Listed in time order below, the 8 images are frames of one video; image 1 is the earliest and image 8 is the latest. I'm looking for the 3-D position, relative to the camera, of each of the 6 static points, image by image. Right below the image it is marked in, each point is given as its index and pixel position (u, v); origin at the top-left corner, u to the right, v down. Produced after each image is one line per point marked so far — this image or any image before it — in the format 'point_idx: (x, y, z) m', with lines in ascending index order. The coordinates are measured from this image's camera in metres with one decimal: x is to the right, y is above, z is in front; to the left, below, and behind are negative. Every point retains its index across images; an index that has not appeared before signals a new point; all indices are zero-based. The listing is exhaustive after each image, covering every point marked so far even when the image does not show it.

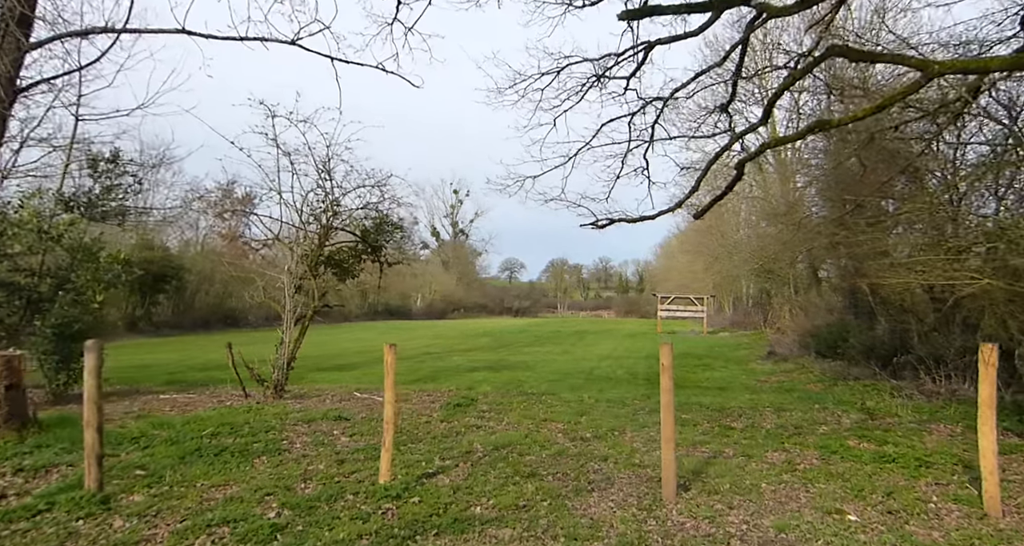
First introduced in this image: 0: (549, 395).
0: (+0.6, -2.0, +10.7) m
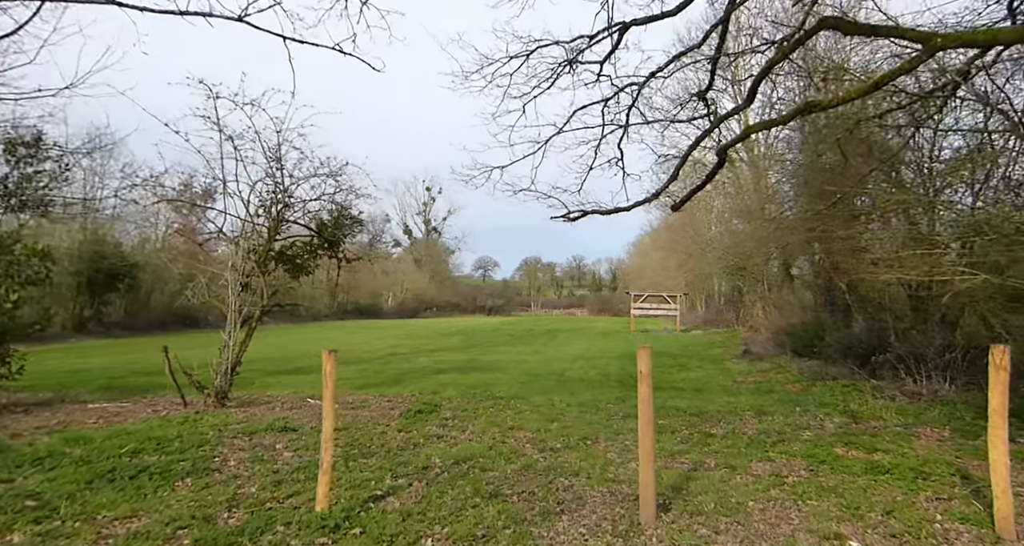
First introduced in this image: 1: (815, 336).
0: (+0.1, -1.9, +10.2) m
1: (+7.1, -1.5, +16.0) m
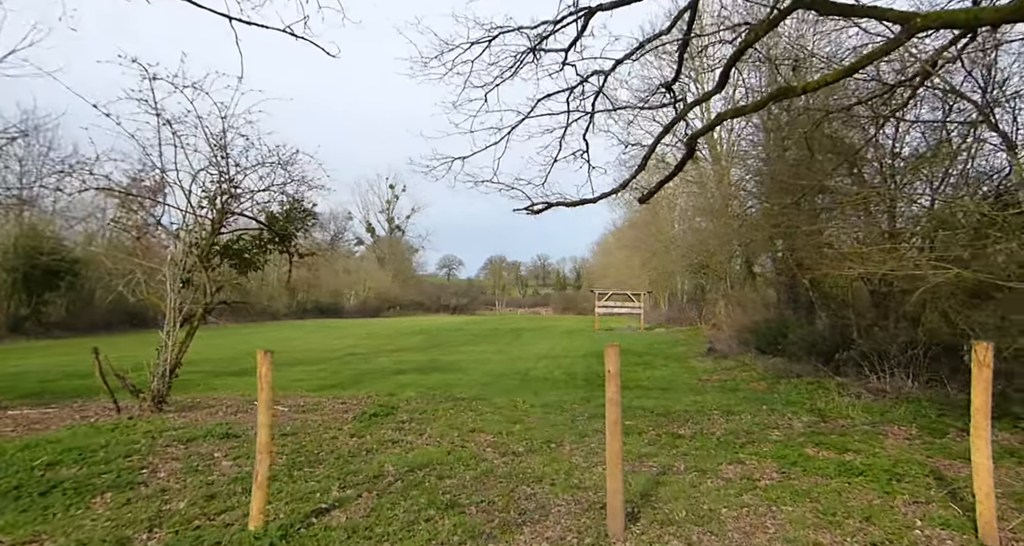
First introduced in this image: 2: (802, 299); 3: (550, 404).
0: (-0.5, -1.8, +9.8) m
1: (+6.3, -1.4, +16.0) m
2: (+6.2, -0.5, +15.0) m
3: (+0.5, -1.8, +9.3) m
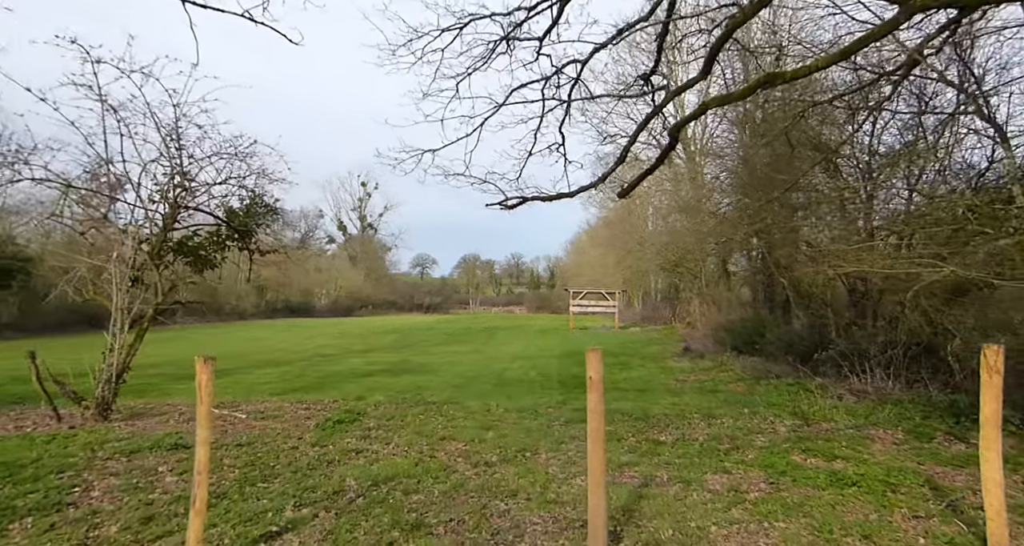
0: (-0.9, -1.8, +9.4) m
1: (+5.6, -1.4, +15.8) m
2: (+5.6, -0.5, +14.9) m
3: (+0.2, -1.8, +8.9) m
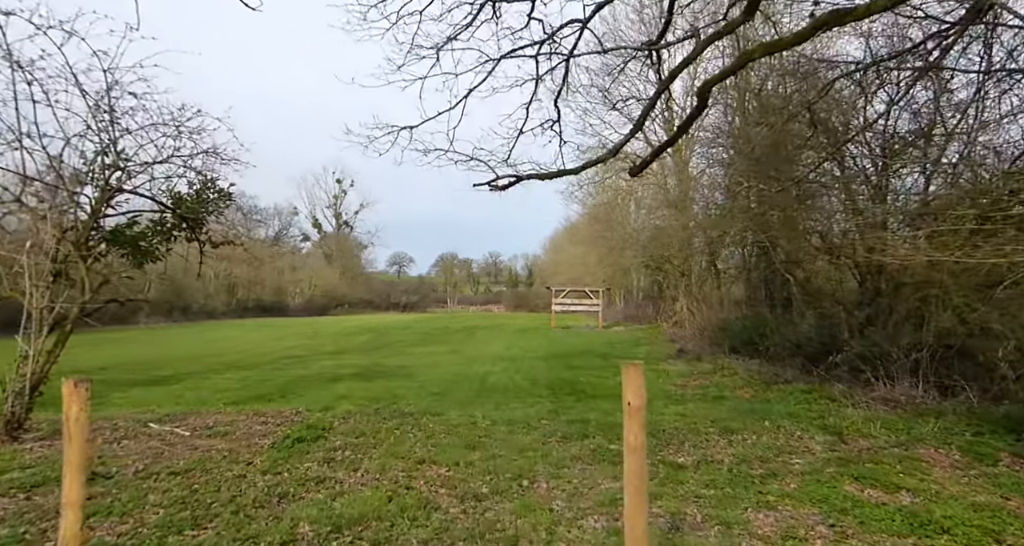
0: (-1.0, -1.8, +8.3) m
1: (+5.3, -1.3, +14.9) m
2: (+5.3, -0.4, +14.0) m
3: (0.0, -1.7, +7.9) m
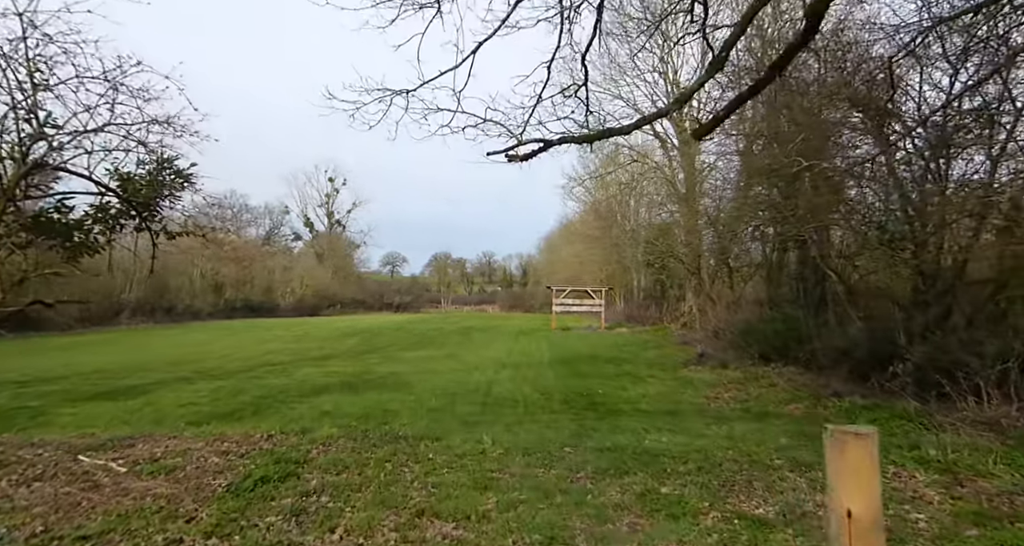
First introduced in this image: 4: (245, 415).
0: (-0.9, -1.7, +6.9) m
1: (+5.3, -1.3, +13.6) m
2: (+5.4, -0.4, +12.6) m
3: (+0.2, -1.7, +6.5) m
4: (-3.5, -1.8, +8.8) m
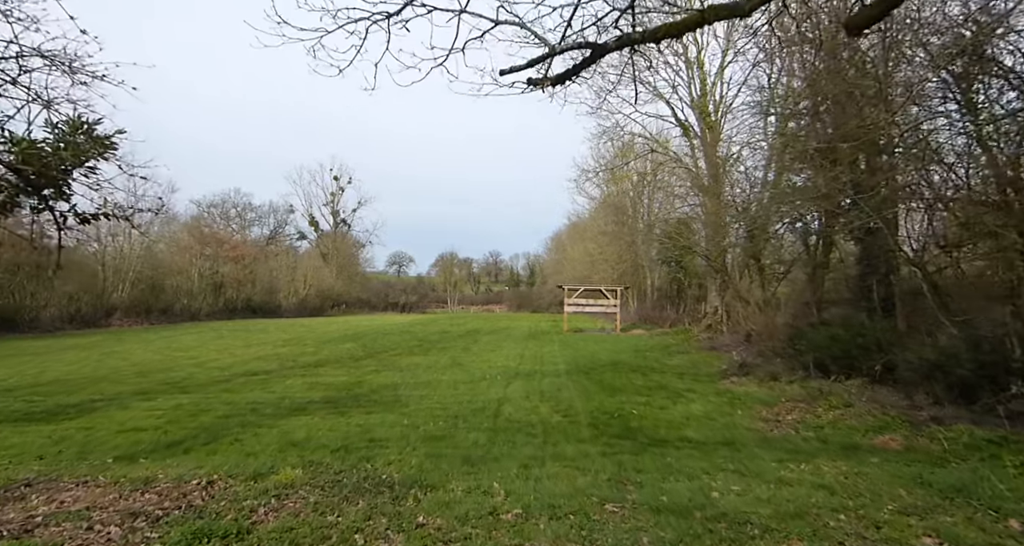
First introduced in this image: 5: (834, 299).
0: (-0.7, -1.7, +5.1) m
1: (+5.6, -1.2, +11.7) m
2: (+5.6, -0.3, +10.8) m
3: (+0.3, -1.6, +4.7) m
4: (-3.3, -1.8, +7.1) m
5: (+5.7, -0.5, +11.3) m
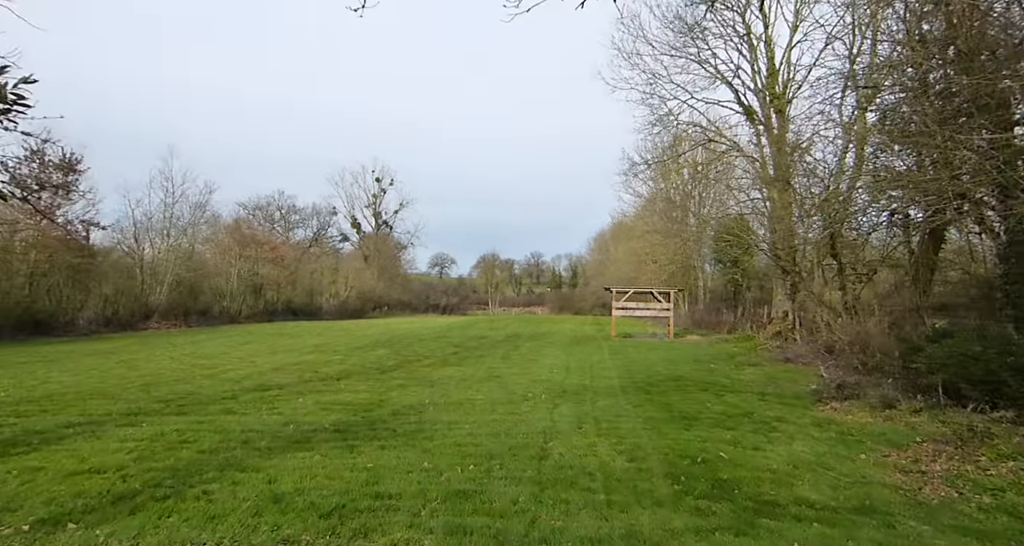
0: (-0.4, -1.7, +3.3) m
1: (+6.2, -1.2, +9.5) m
2: (+6.2, -0.3, +8.6) m
3: (+0.6, -1.6, +2.8) m
4: (-2.9, -1.8, +5.4) m
5: (+6.4, -0.5, +9.0) m
